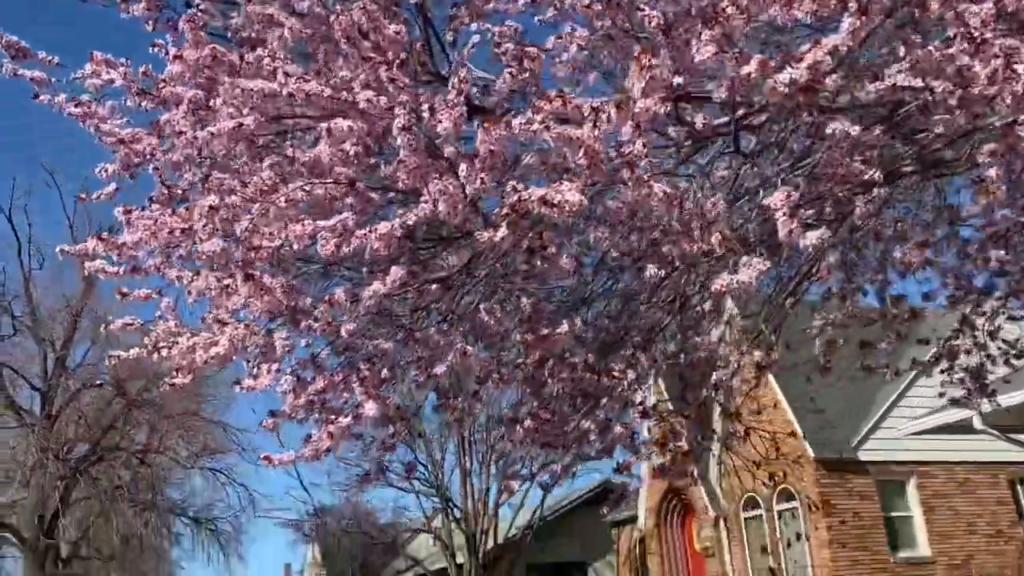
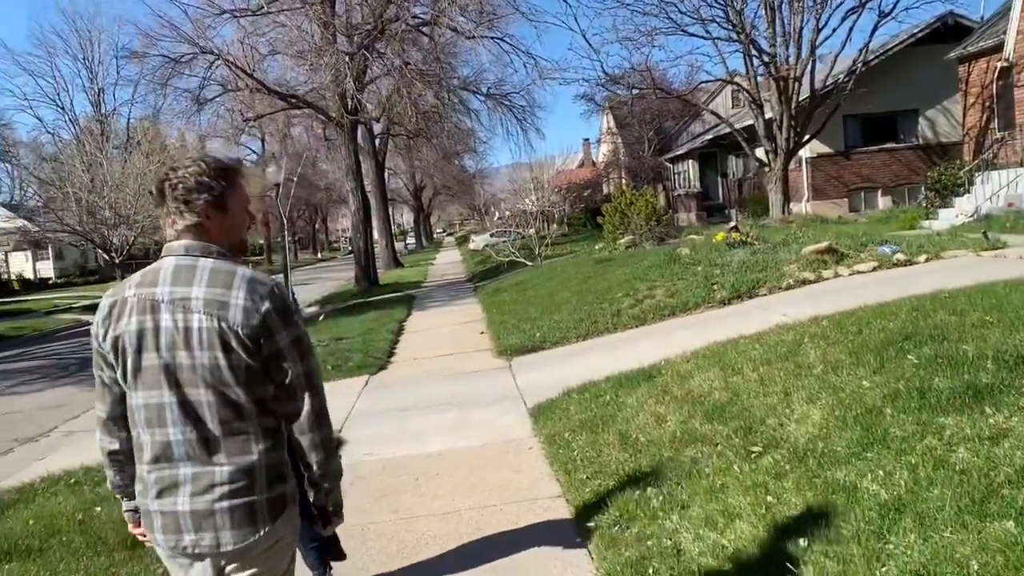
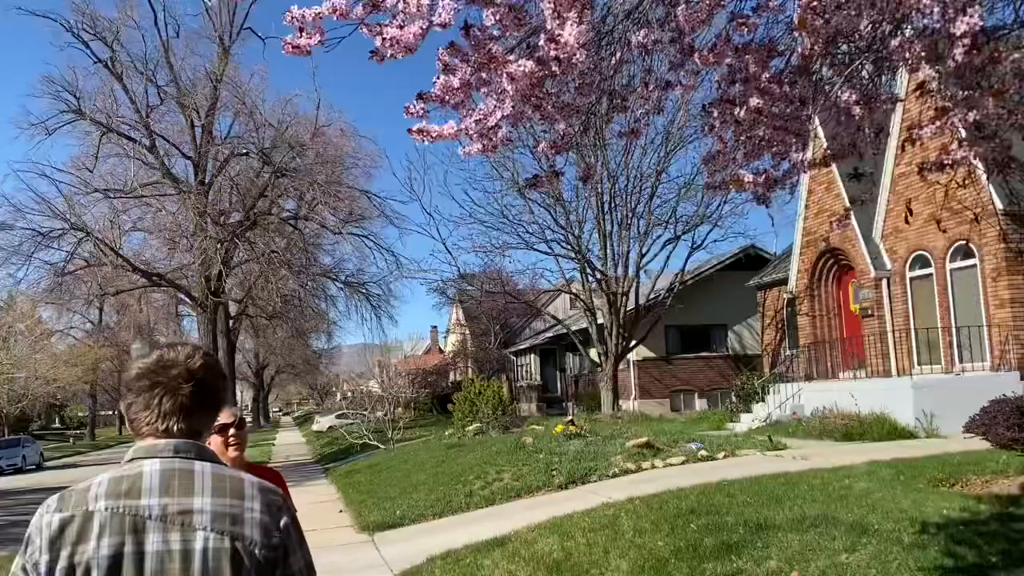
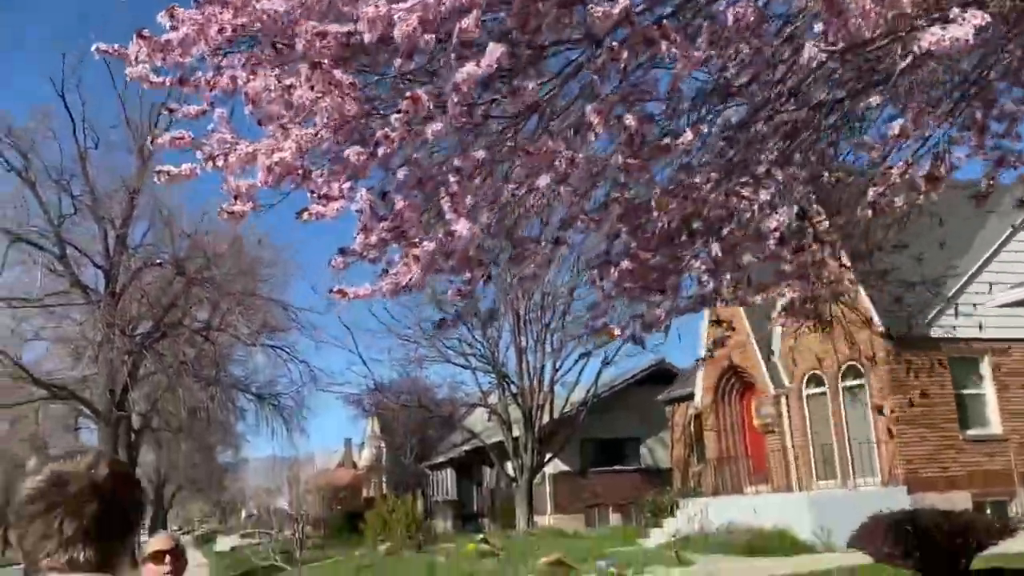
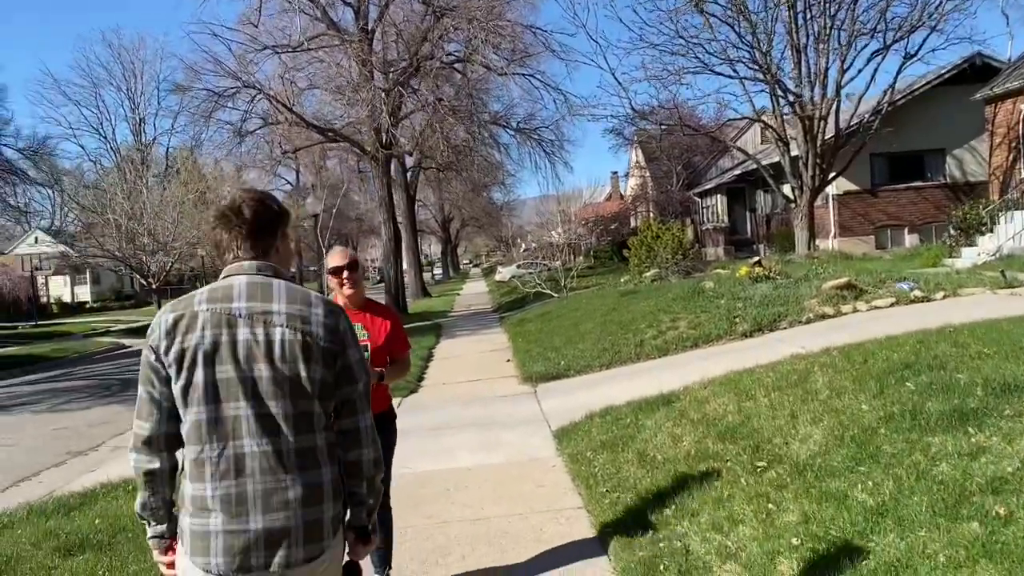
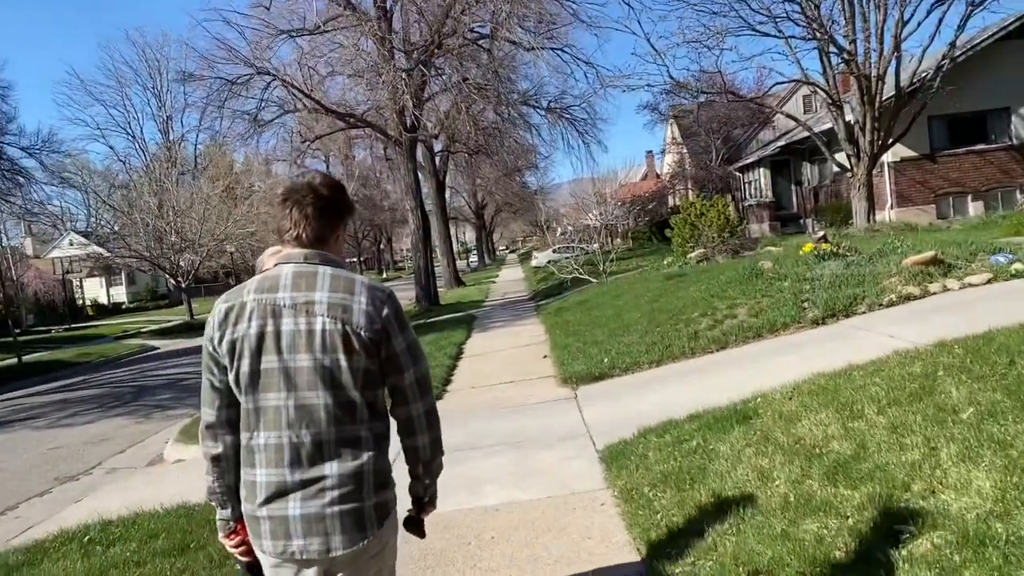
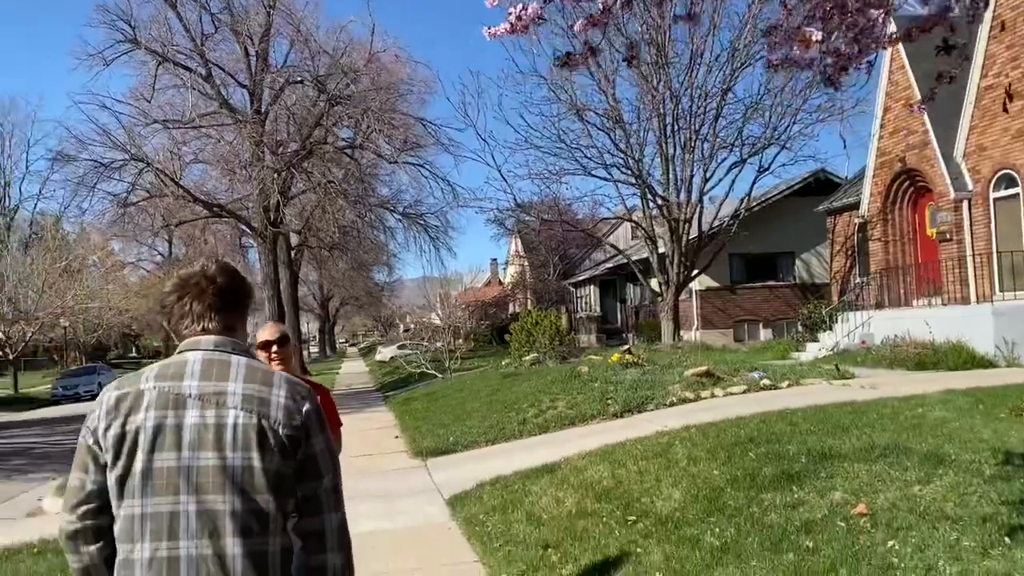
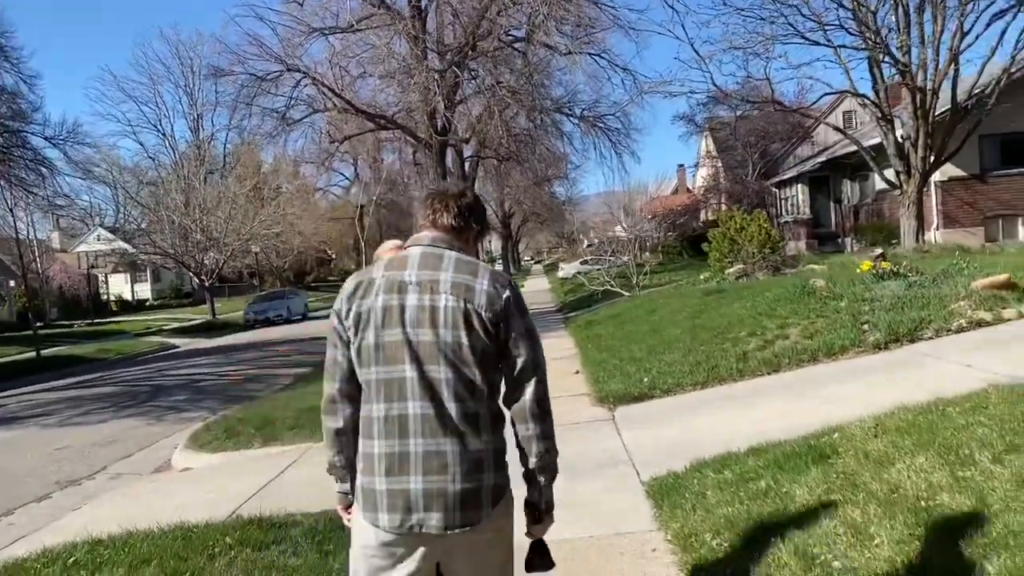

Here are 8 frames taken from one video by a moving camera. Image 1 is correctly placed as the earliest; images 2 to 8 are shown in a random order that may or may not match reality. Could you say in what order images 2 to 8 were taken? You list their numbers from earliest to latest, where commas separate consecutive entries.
4, 3, 7, 5, 2, 6, 8
